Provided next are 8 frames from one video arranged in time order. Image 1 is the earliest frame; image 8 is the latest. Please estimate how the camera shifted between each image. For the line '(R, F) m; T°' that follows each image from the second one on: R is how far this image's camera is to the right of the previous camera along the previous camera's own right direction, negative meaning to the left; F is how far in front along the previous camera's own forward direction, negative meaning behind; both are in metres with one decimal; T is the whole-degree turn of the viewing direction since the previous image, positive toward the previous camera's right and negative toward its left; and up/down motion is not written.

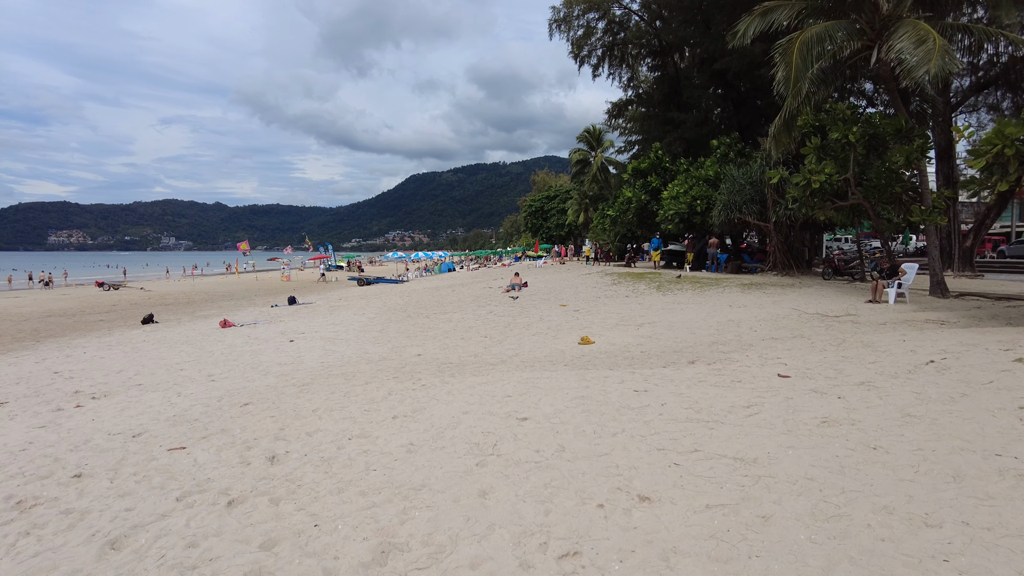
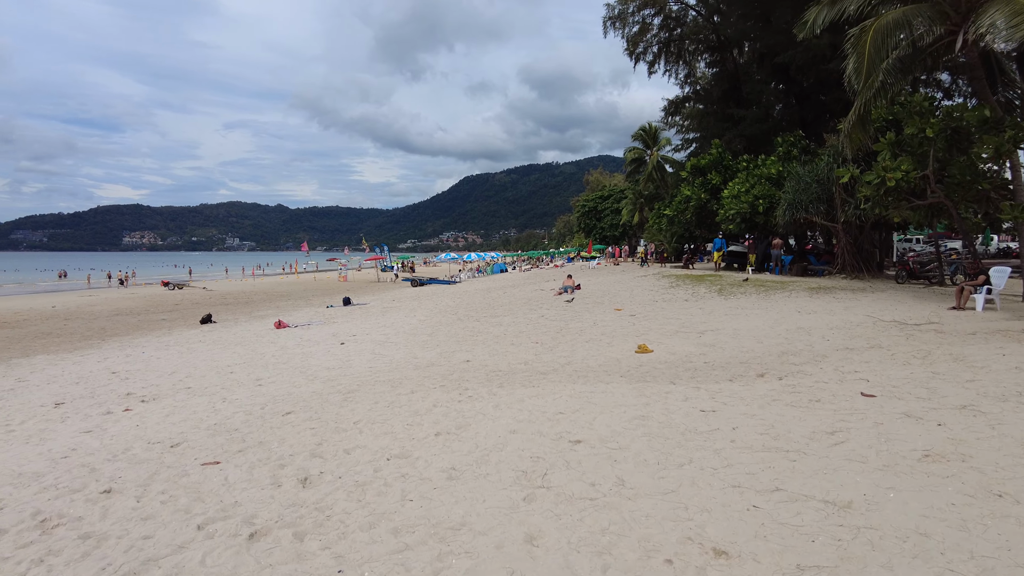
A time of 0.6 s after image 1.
(0.0, +0.4) m; -5°
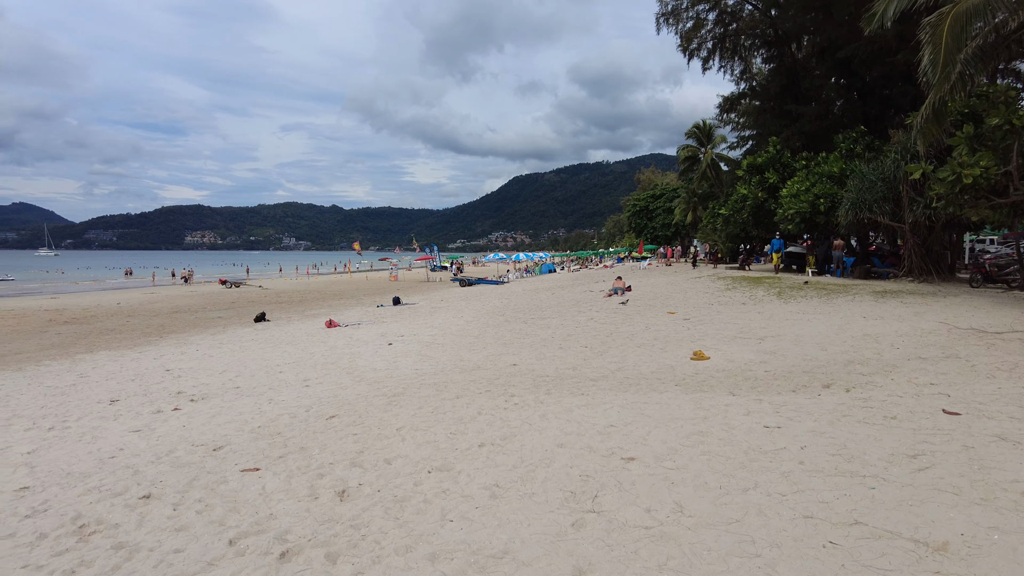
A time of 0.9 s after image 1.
(0.0, +0.2) m; -4°
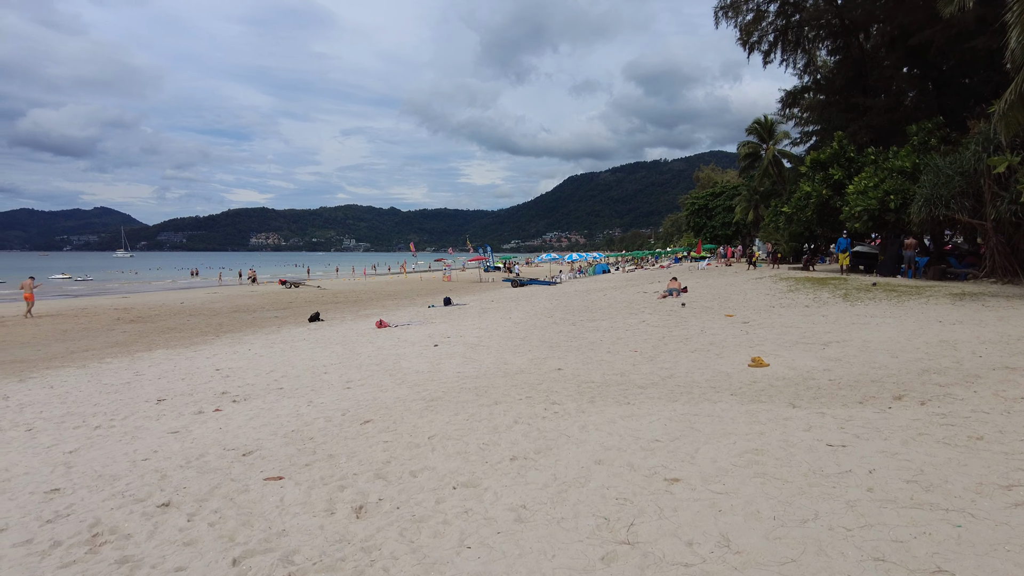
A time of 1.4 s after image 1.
(+0.1, +0.3) m; -5°
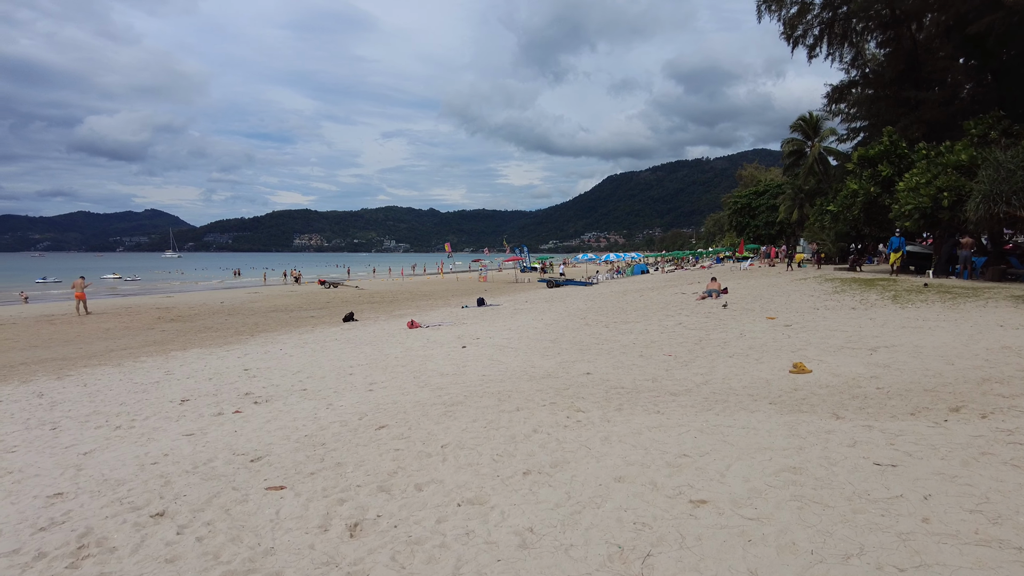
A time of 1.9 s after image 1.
(+0.1, +0.3) m; -3°
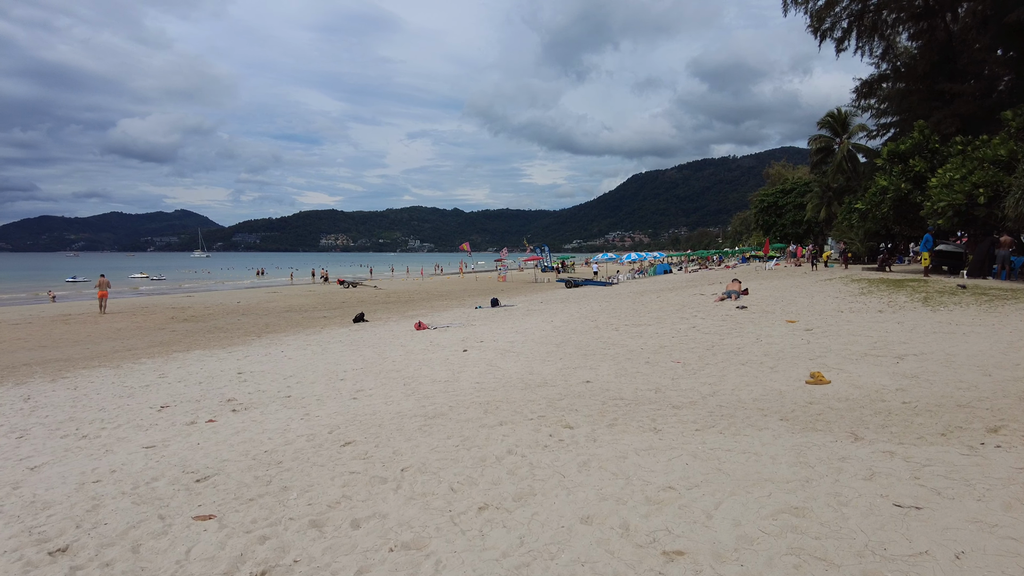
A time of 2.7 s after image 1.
(+0.4, +0.6) m; -2°
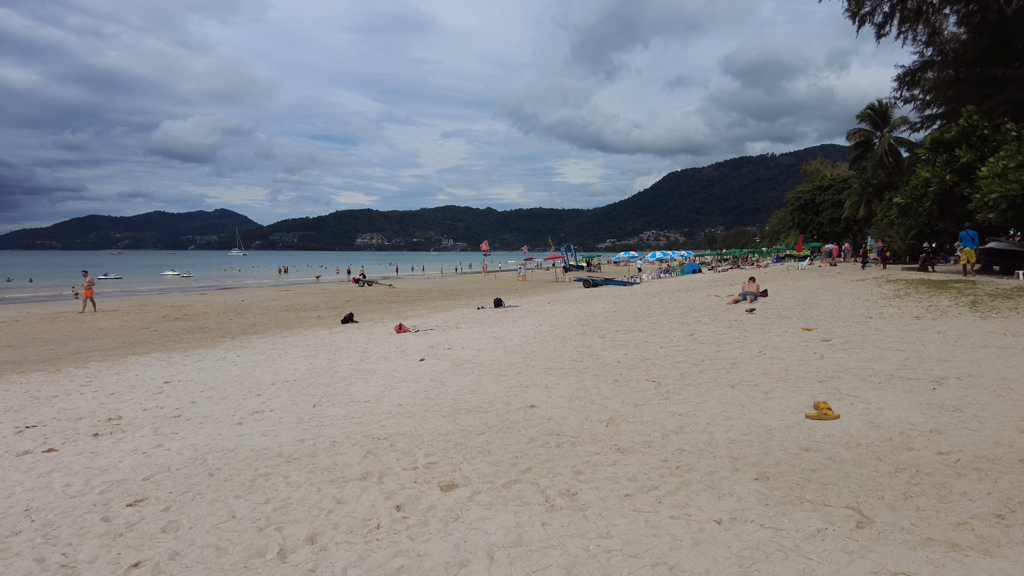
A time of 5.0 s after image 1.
(+1.0, +1.6) m; -3°
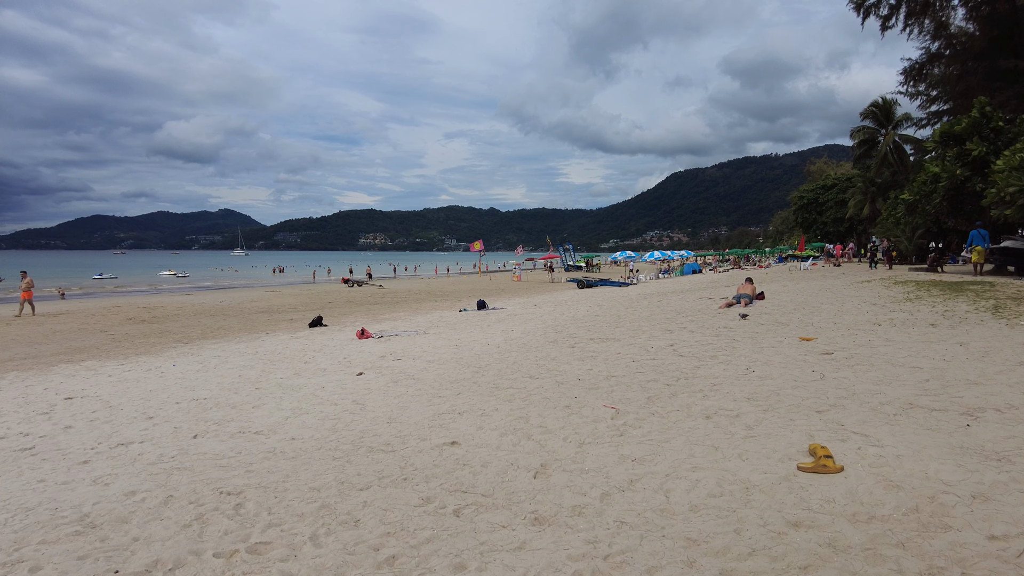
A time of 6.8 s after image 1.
(+0.6, +1.3) m; 0°
